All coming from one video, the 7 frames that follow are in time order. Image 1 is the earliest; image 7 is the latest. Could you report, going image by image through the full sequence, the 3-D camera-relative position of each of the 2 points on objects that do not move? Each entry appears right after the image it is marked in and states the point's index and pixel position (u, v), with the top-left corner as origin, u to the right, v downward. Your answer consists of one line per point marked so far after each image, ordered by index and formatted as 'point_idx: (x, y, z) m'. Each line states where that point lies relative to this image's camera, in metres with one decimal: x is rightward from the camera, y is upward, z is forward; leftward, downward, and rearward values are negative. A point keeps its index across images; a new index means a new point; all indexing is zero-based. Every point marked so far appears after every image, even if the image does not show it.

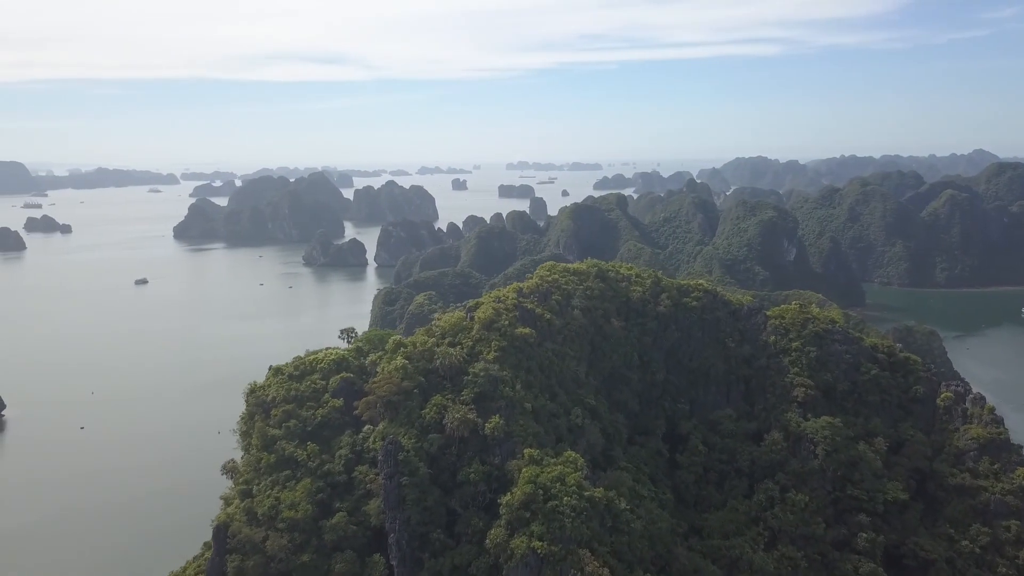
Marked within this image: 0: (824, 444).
0: (+9.2, -4.6, +18.7) m
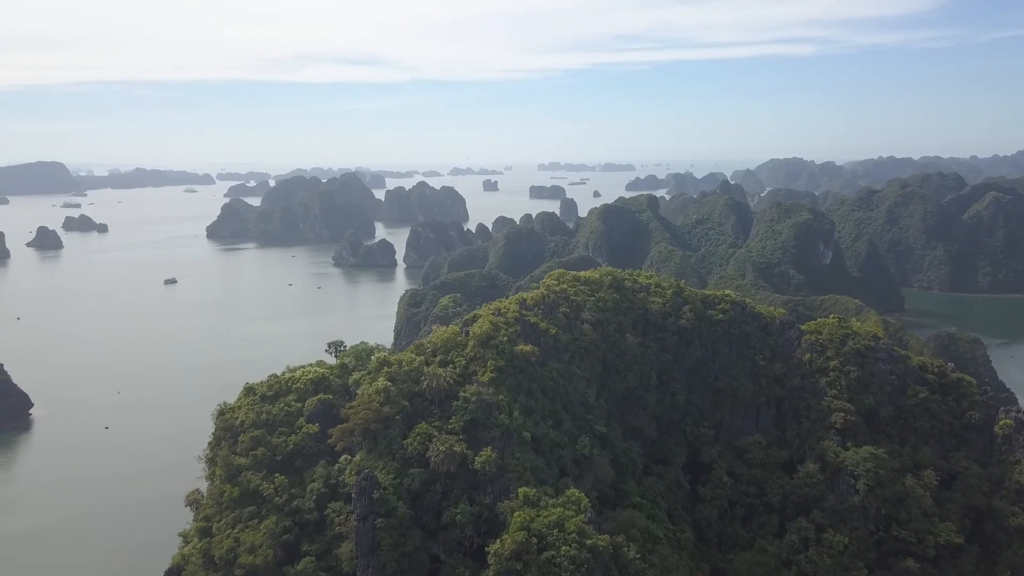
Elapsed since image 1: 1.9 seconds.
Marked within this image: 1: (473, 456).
0: (+9.3, -5.0, +16.7) m
1: (-0.7, -3.2, +12.2) m
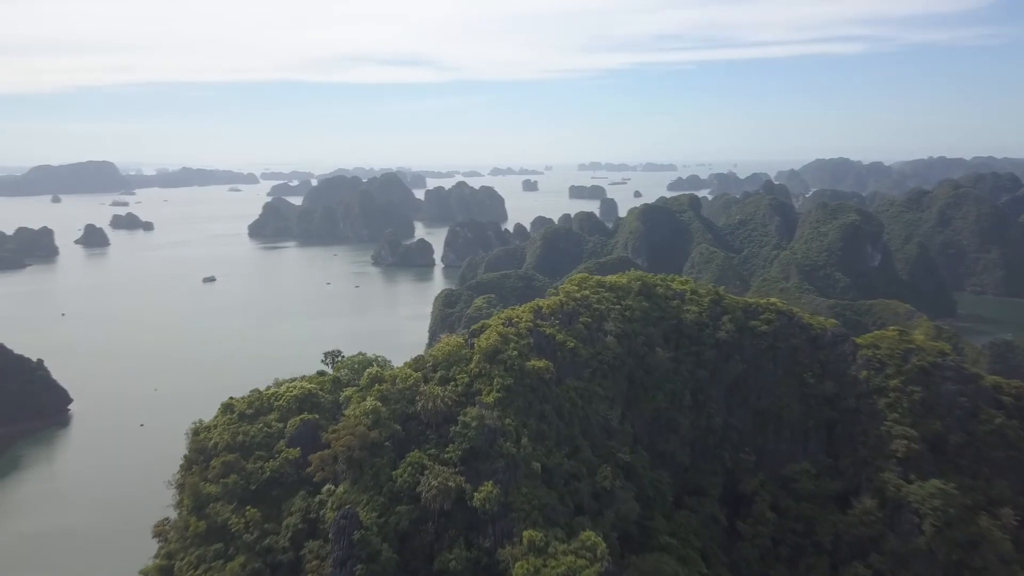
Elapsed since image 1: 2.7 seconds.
0: (+9.6, -5.2, +14.4) m
1: (-0.7, -3.4, +10.5) m
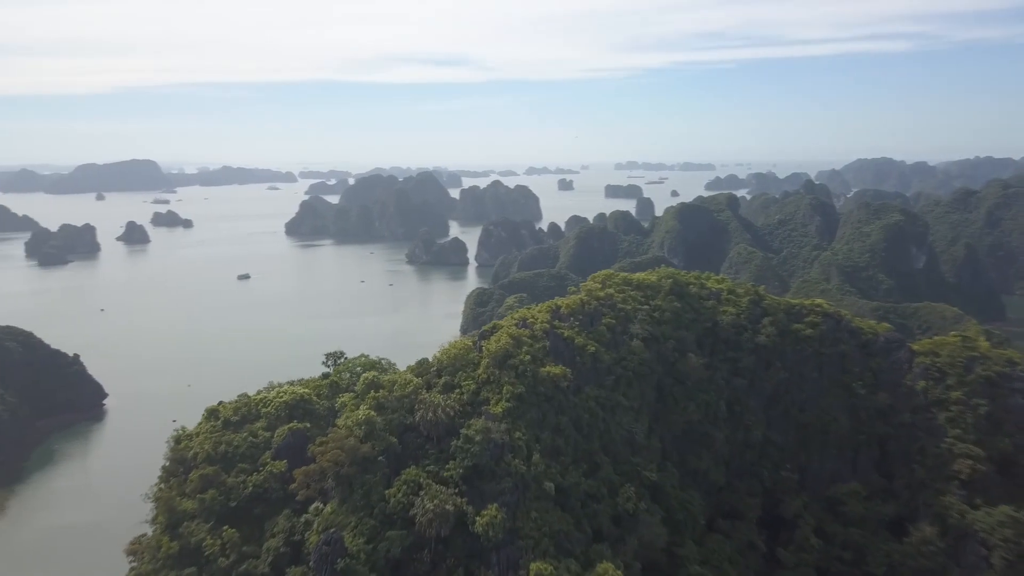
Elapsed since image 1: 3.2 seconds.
0: (+9.8, -5.3, +12.6) m
1: (-0.6, -3.3, +9.3) m
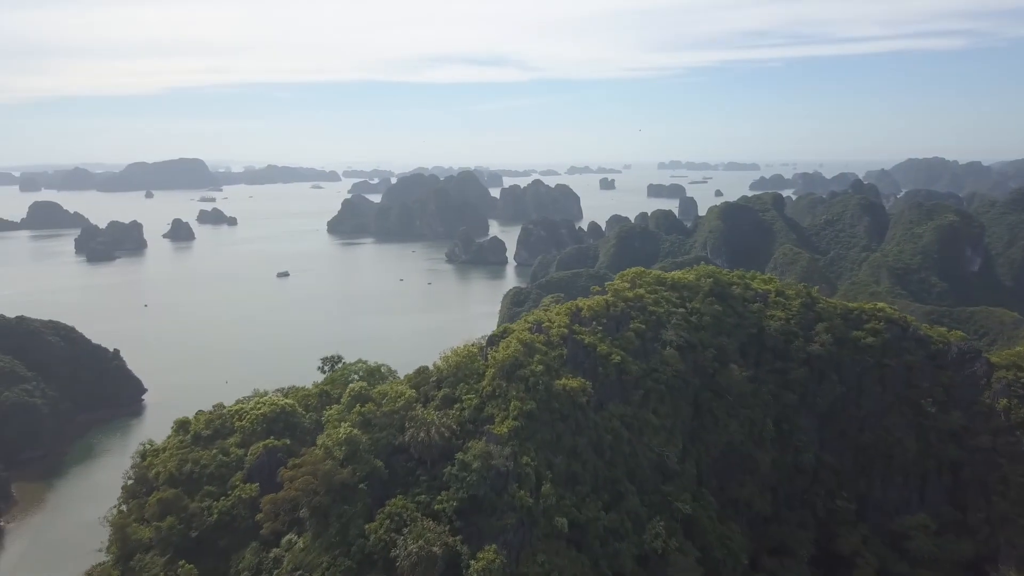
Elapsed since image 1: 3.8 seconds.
0: (+10.0, -5.4, +10.5) m
1: (-0.6, -3.3, +7.8) m
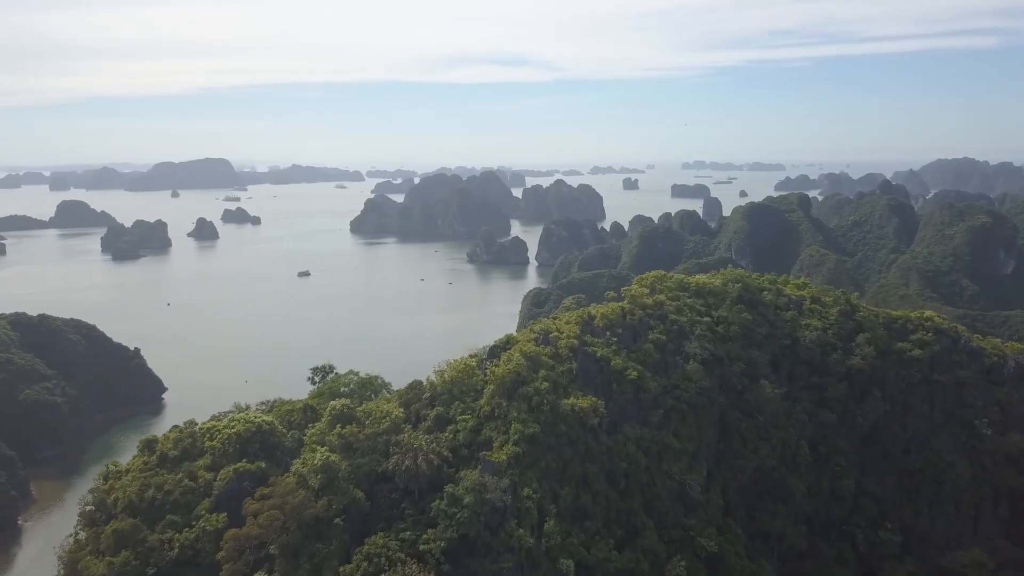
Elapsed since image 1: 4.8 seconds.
0: (+10.0, -5.5, +9.0) m
1: (-0.6, -3.4, +6.7) m
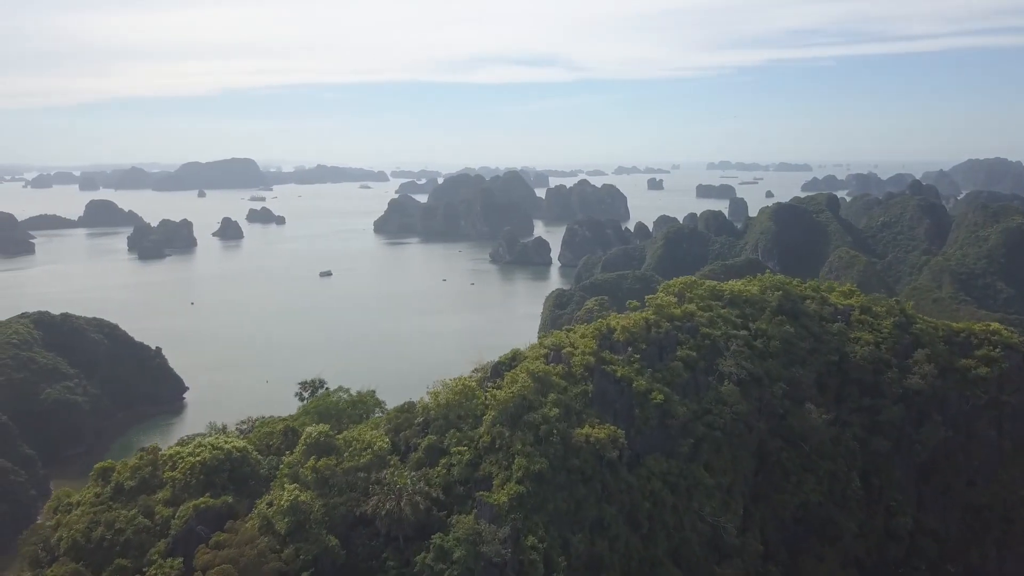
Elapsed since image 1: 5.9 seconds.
0: (+10.1, -5.7, +7.5) m
1: (-0.6, -3.5, +5.5) m
